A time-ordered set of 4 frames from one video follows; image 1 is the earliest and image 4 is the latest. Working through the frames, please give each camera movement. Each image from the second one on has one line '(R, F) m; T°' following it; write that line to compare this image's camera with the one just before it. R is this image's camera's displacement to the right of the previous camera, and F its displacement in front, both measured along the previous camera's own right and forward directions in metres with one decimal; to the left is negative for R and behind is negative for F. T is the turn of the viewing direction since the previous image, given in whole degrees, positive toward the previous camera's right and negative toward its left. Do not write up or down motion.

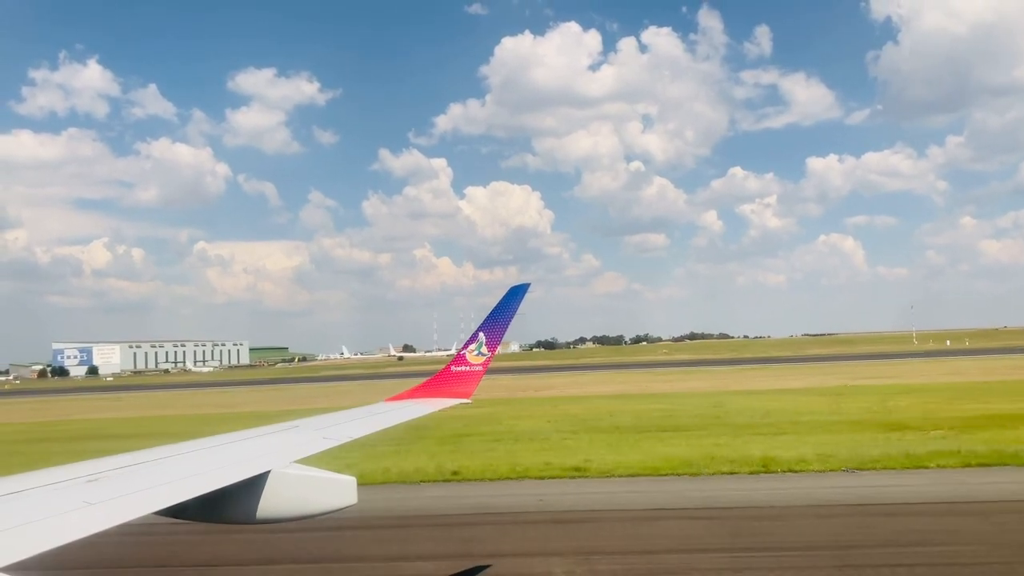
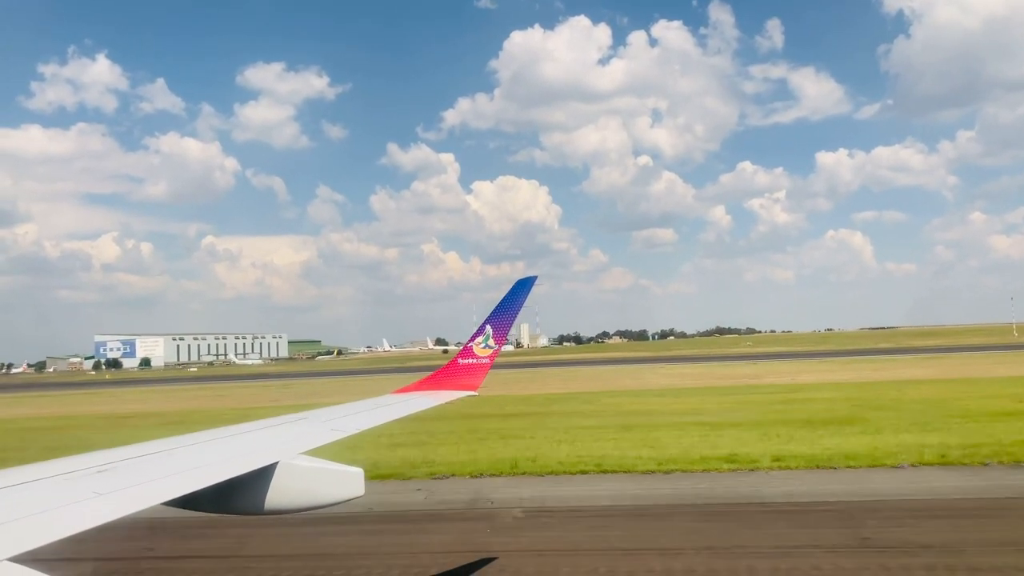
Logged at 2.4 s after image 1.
(-2.3, +0.4) m; 0°
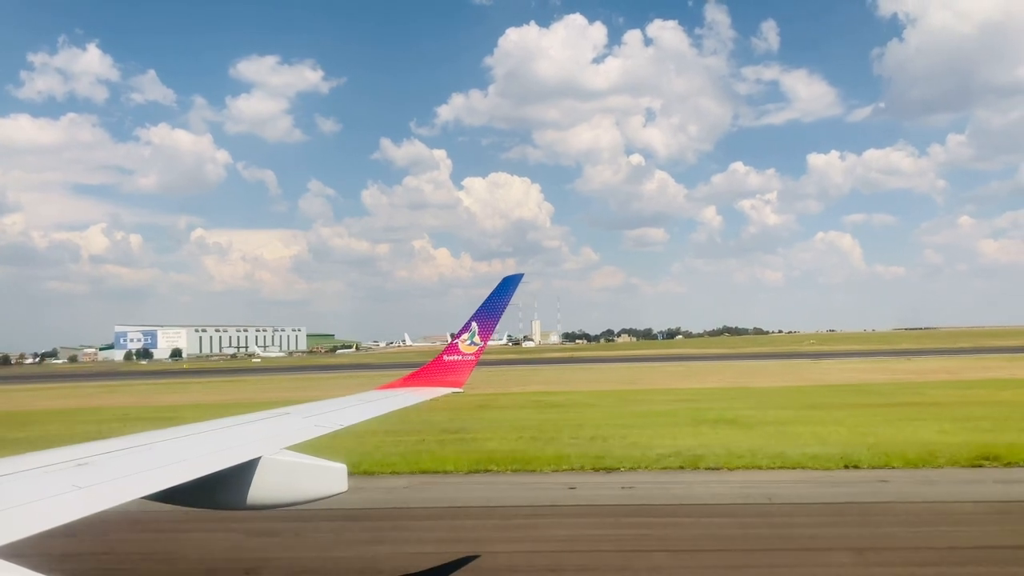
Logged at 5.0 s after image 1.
(-0.2, -0.2) m; +1°
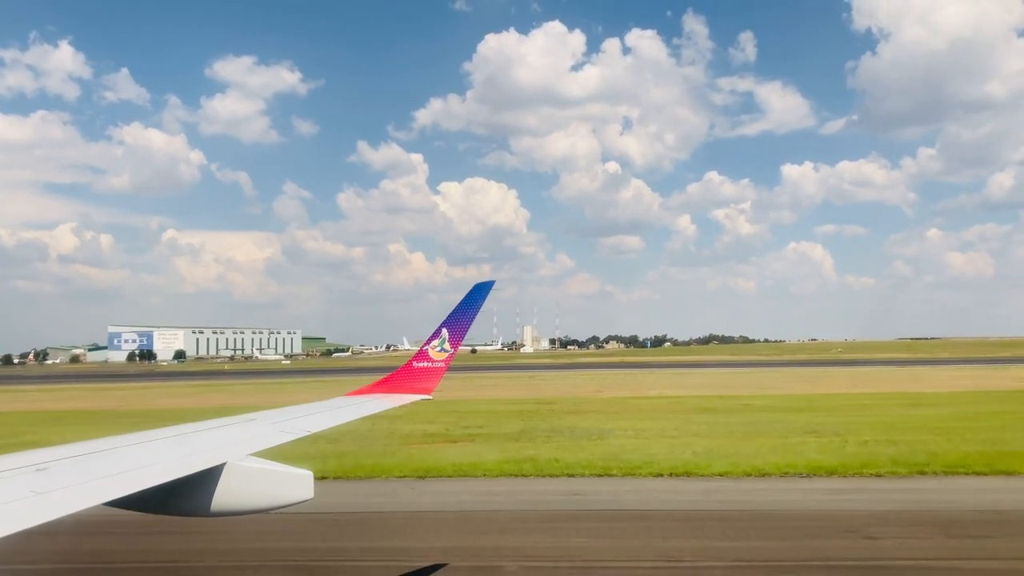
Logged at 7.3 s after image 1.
(-0.1, -0.2) m; +2°
